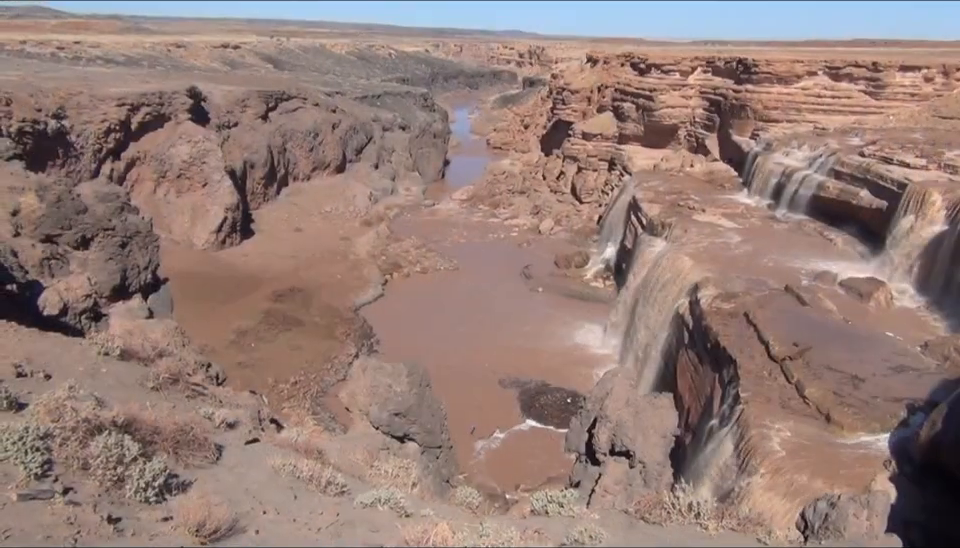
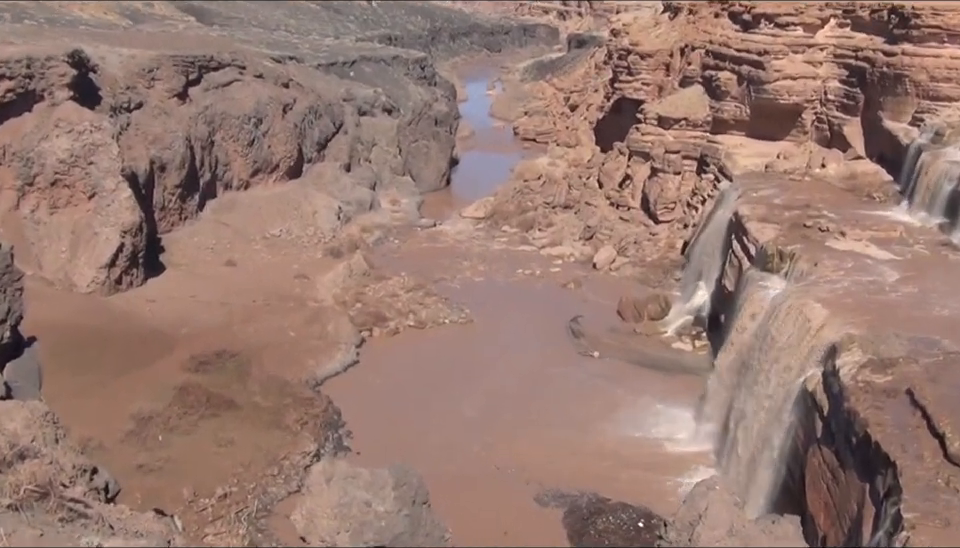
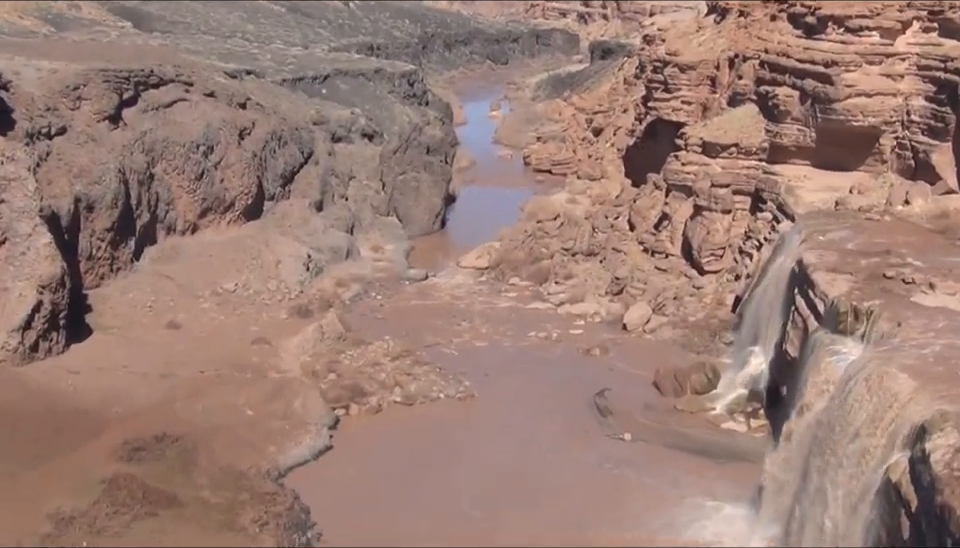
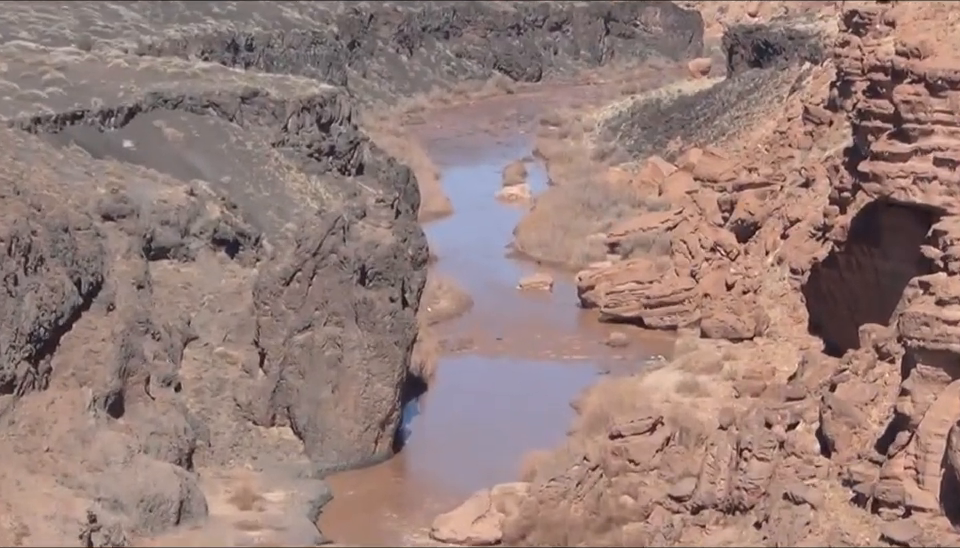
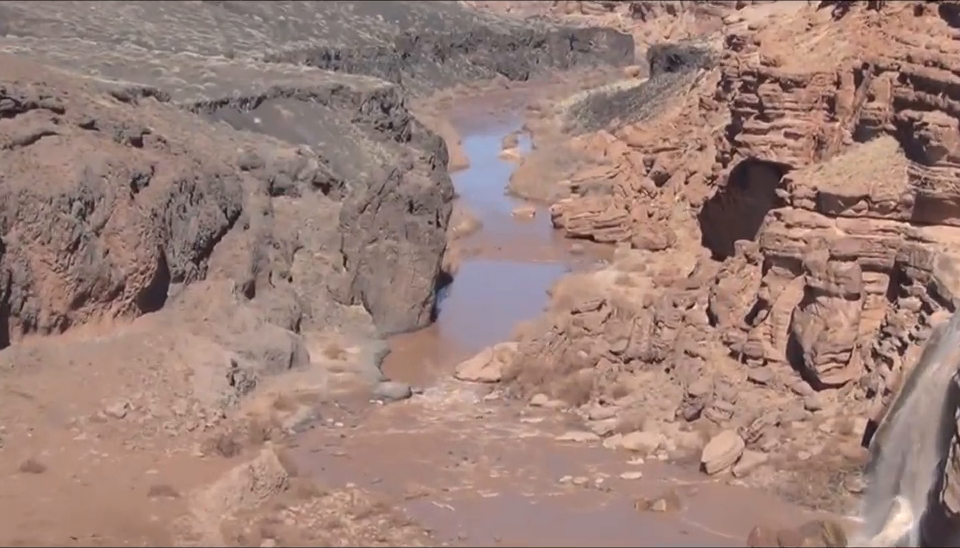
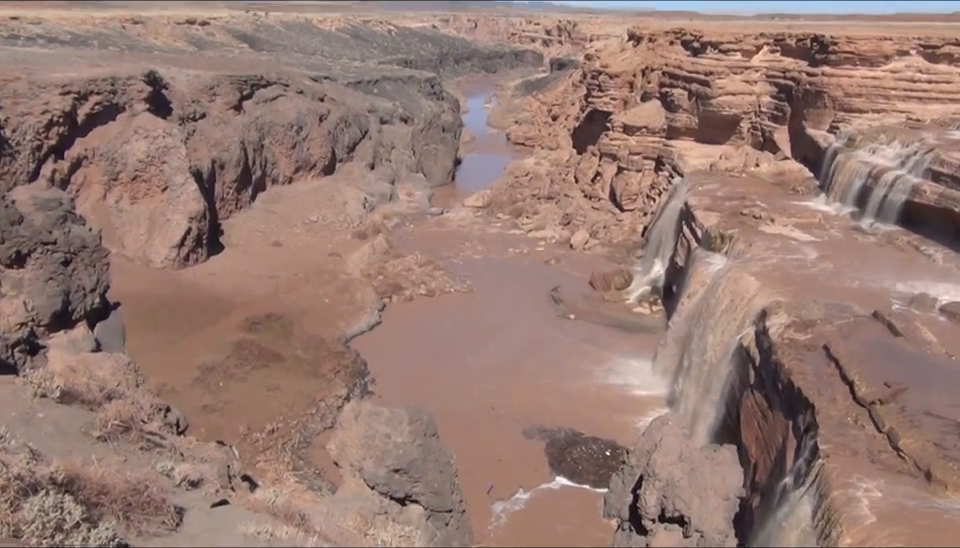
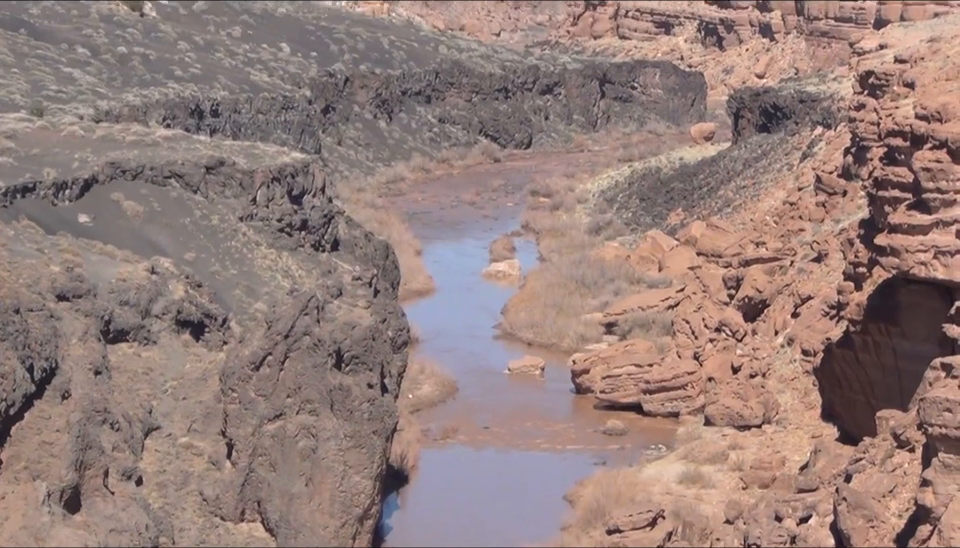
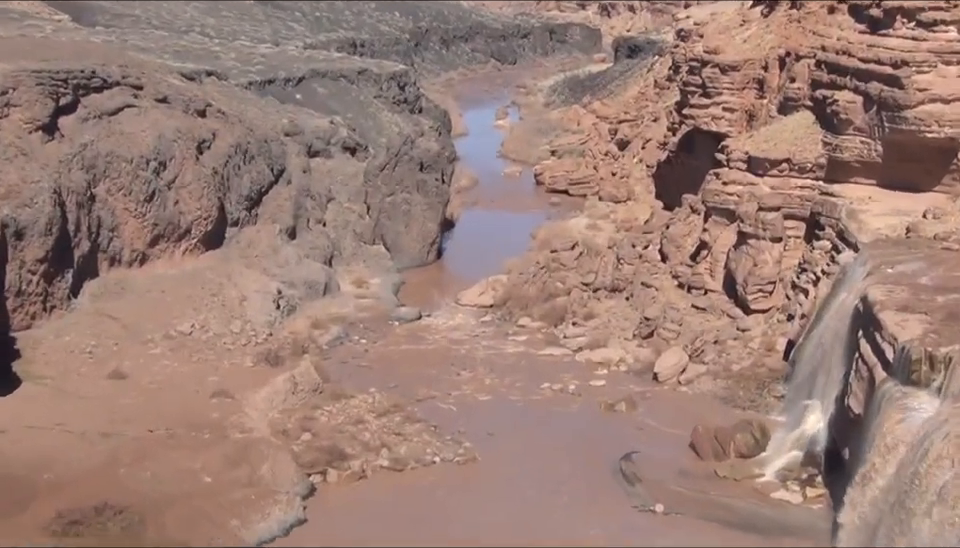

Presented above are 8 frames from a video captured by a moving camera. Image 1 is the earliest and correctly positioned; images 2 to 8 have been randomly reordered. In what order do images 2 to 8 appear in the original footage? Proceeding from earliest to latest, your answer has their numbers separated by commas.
6, 2, 3, 8, 5, 4, 7
